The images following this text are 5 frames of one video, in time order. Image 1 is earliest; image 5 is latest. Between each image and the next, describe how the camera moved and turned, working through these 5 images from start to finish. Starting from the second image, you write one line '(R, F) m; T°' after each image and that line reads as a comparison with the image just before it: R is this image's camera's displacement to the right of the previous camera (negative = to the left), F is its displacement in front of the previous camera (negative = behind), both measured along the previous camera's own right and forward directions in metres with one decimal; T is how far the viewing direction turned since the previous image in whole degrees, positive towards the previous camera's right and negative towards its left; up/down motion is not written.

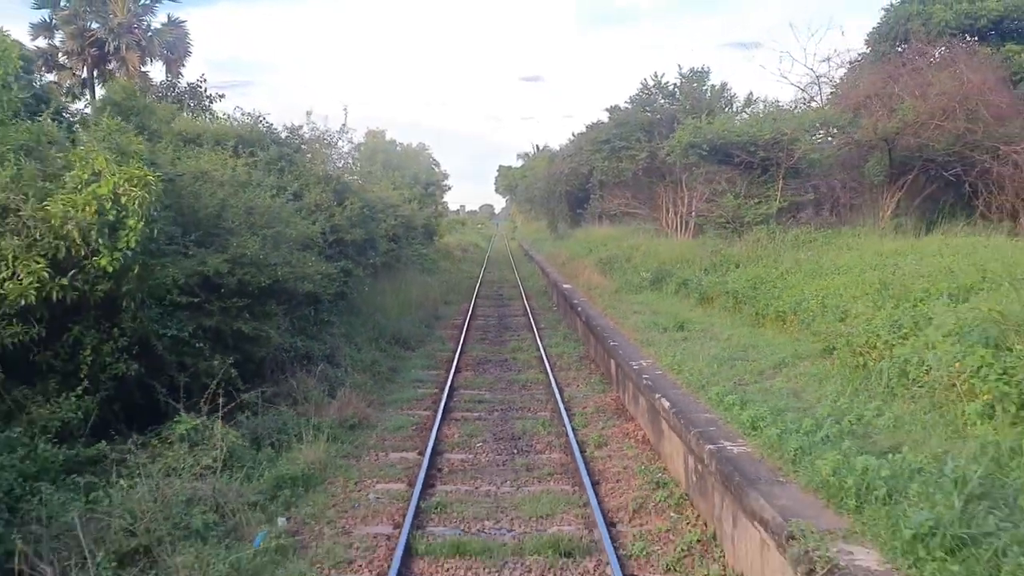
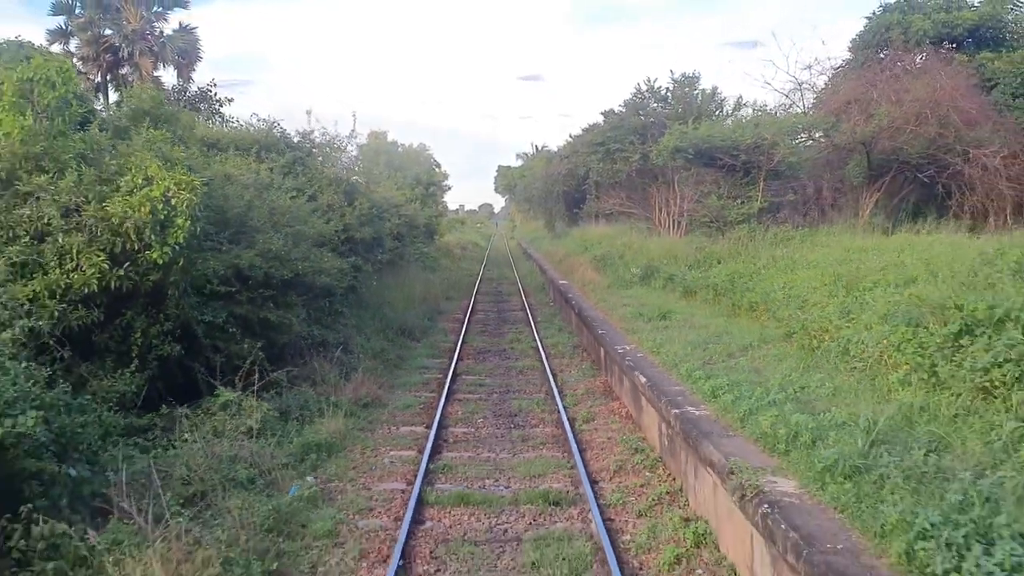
(0.0, -0.9) m; 0°
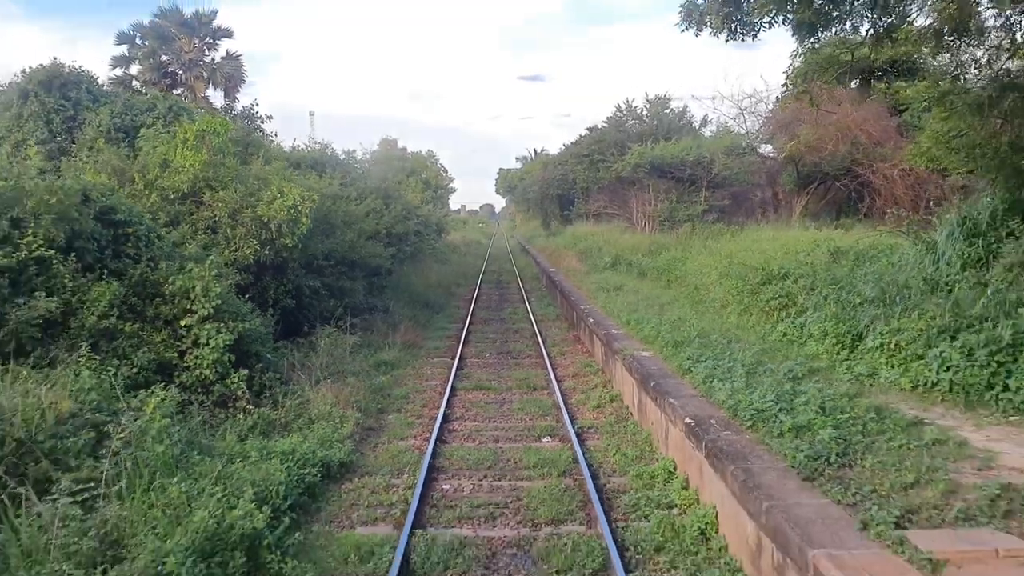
(0.0, -4.1) m; 0°
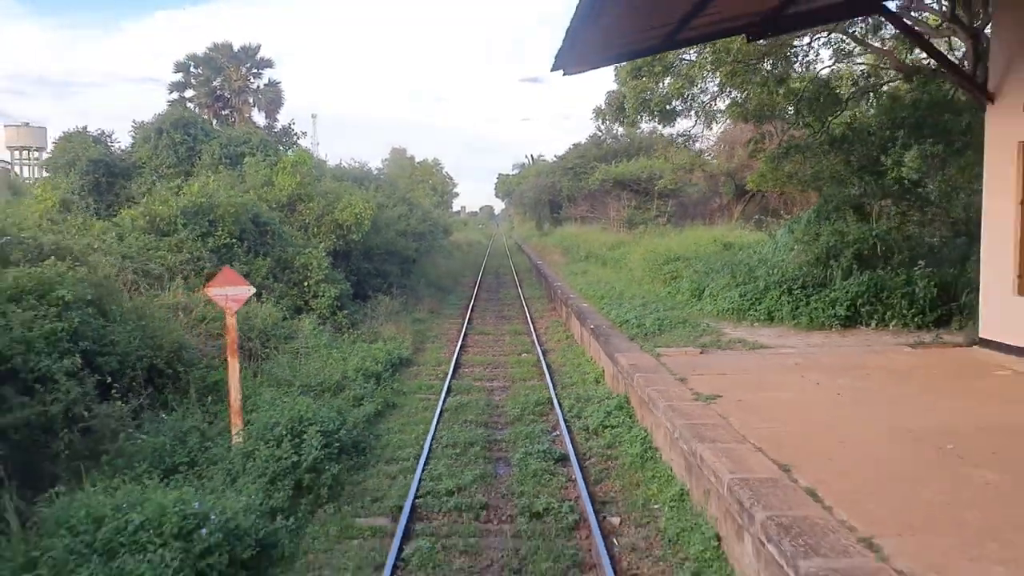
(+0.1, -5.3) m; 0°
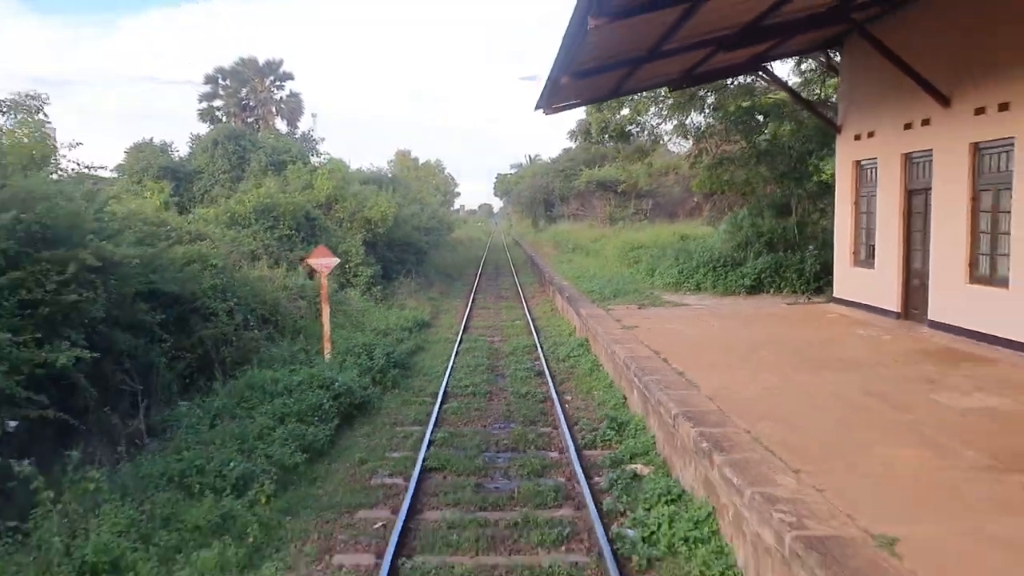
(0.0, -3.8) m; 0°
